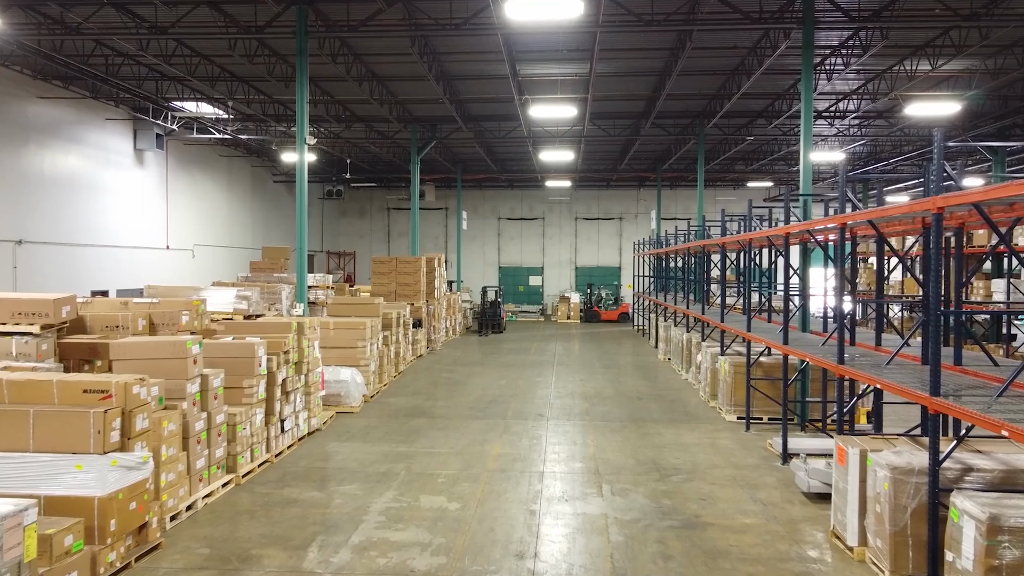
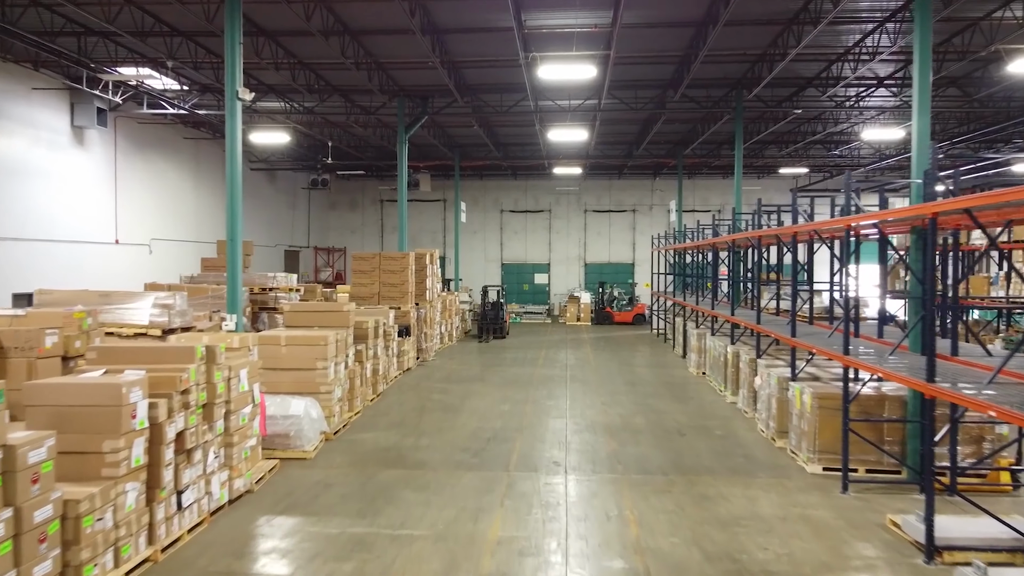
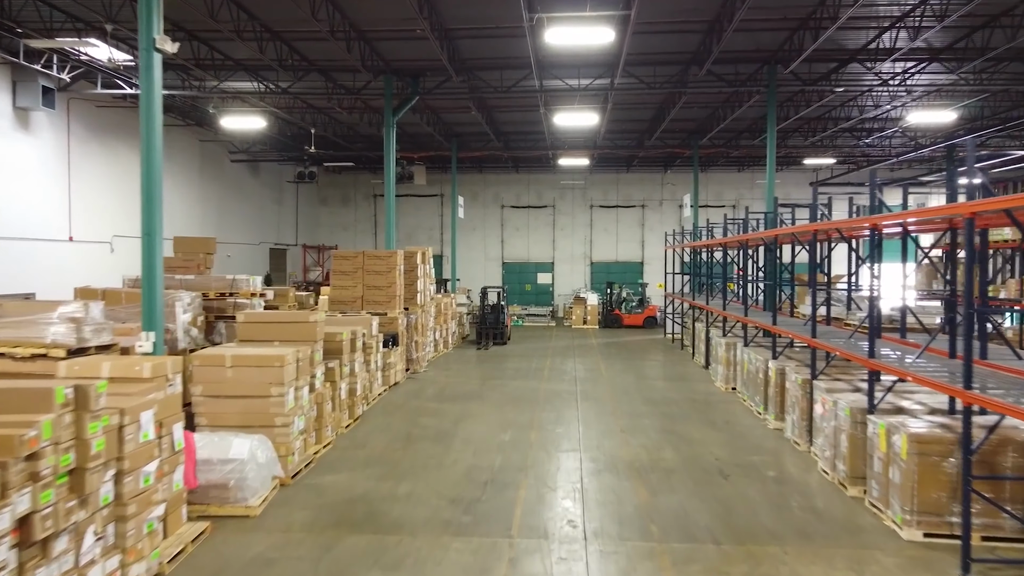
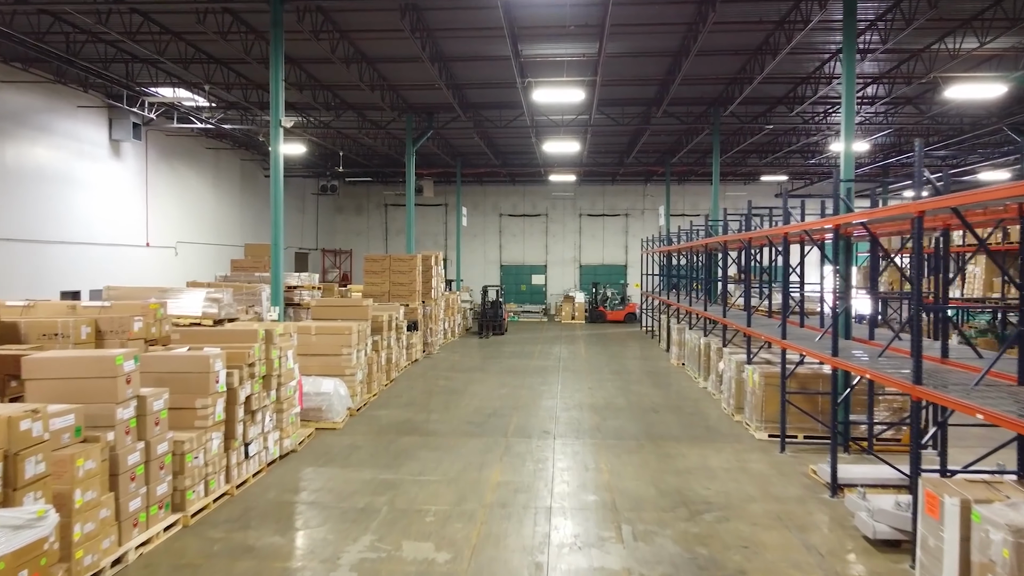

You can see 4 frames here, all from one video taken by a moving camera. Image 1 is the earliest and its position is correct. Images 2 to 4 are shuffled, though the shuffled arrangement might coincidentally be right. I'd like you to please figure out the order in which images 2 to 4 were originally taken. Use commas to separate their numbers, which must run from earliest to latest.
4, 2, 3
